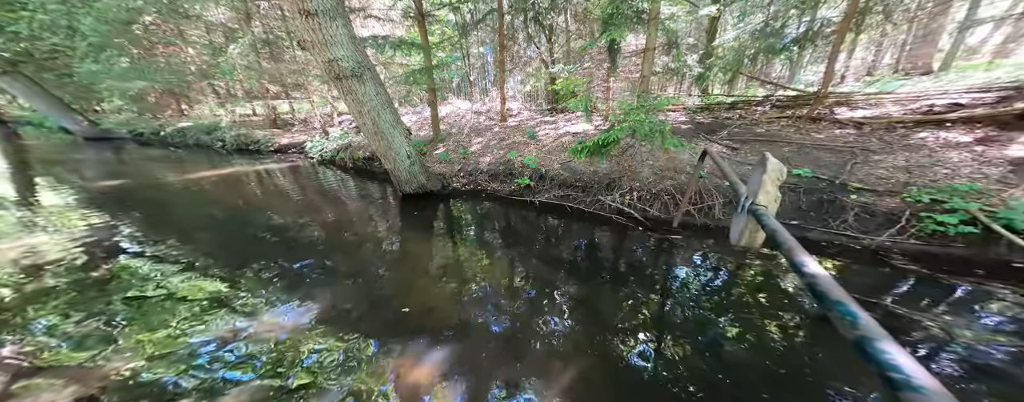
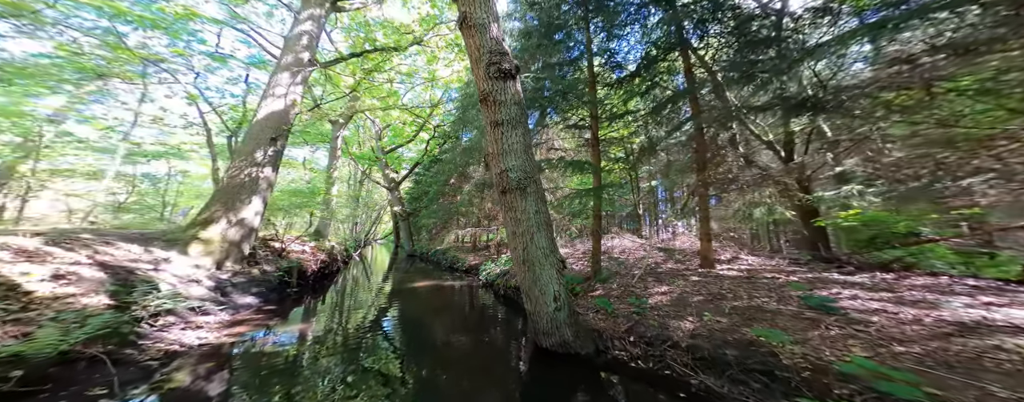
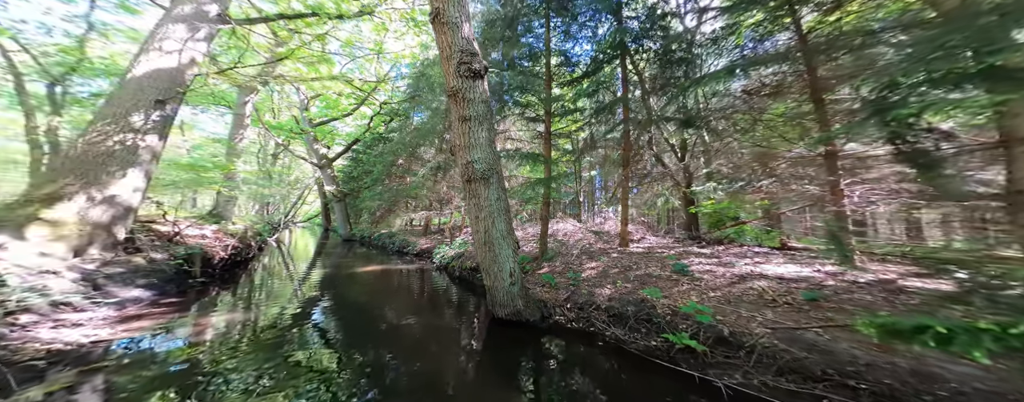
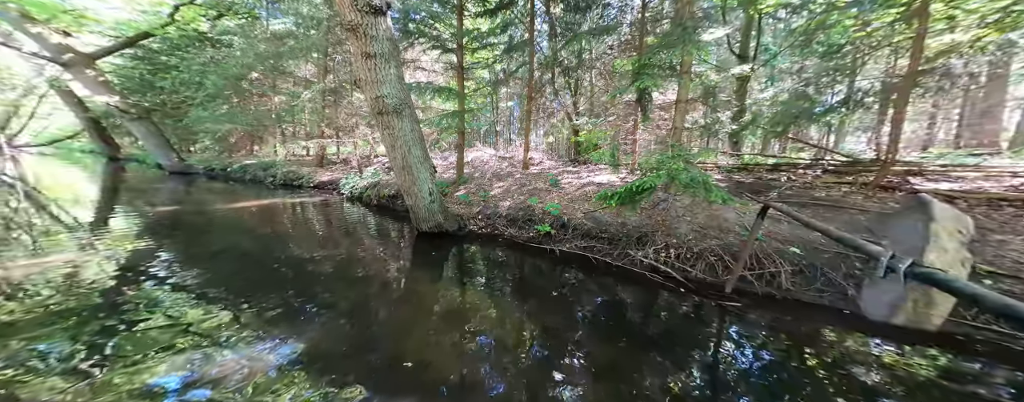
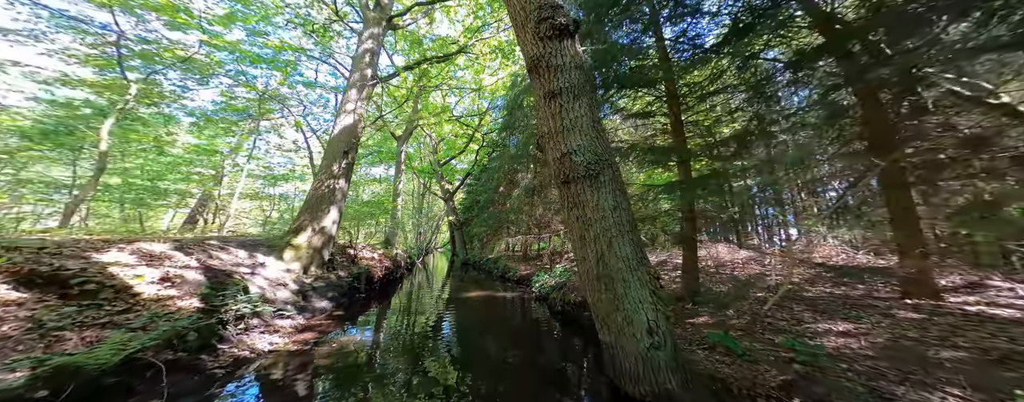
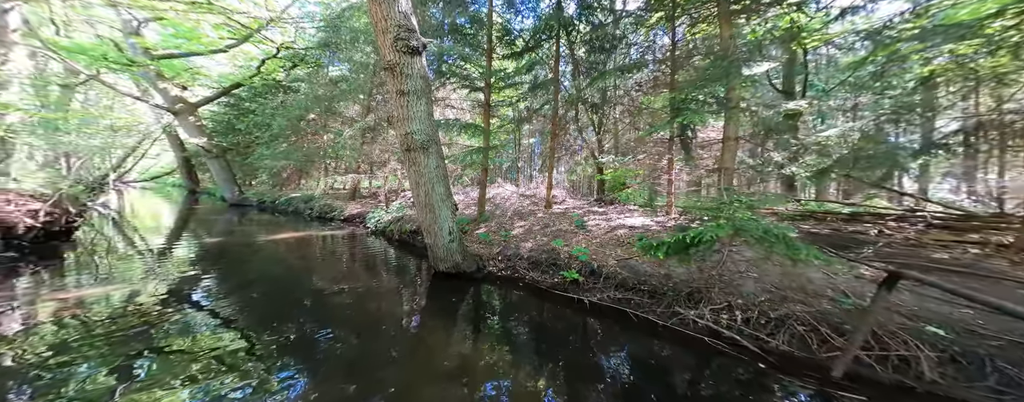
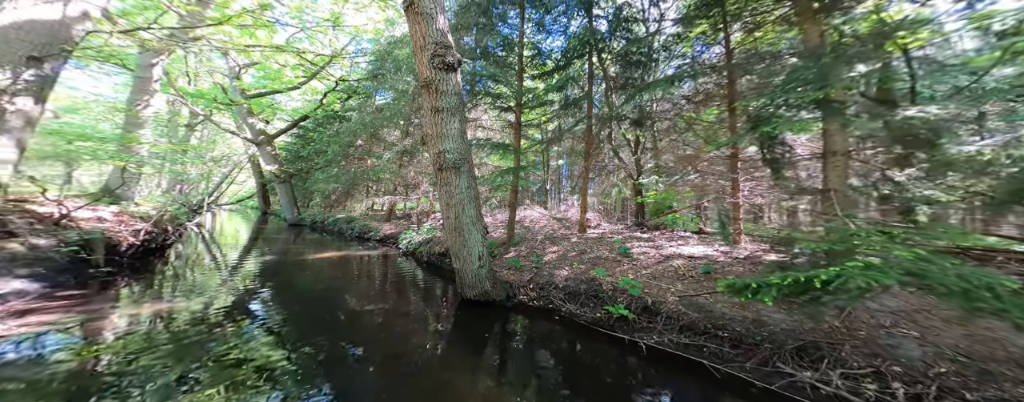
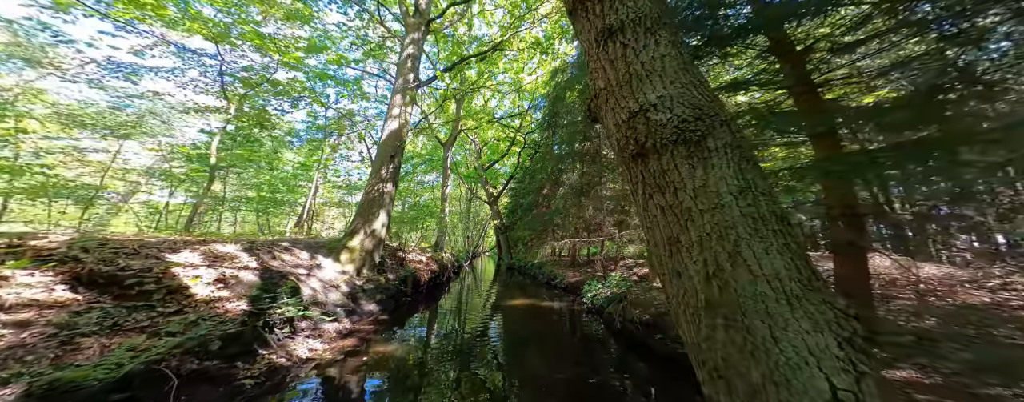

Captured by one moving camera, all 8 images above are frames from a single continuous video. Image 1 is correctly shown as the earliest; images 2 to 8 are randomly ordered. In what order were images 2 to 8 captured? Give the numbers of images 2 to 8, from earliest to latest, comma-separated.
4, 6, 7, 3, 2, 5, 8
